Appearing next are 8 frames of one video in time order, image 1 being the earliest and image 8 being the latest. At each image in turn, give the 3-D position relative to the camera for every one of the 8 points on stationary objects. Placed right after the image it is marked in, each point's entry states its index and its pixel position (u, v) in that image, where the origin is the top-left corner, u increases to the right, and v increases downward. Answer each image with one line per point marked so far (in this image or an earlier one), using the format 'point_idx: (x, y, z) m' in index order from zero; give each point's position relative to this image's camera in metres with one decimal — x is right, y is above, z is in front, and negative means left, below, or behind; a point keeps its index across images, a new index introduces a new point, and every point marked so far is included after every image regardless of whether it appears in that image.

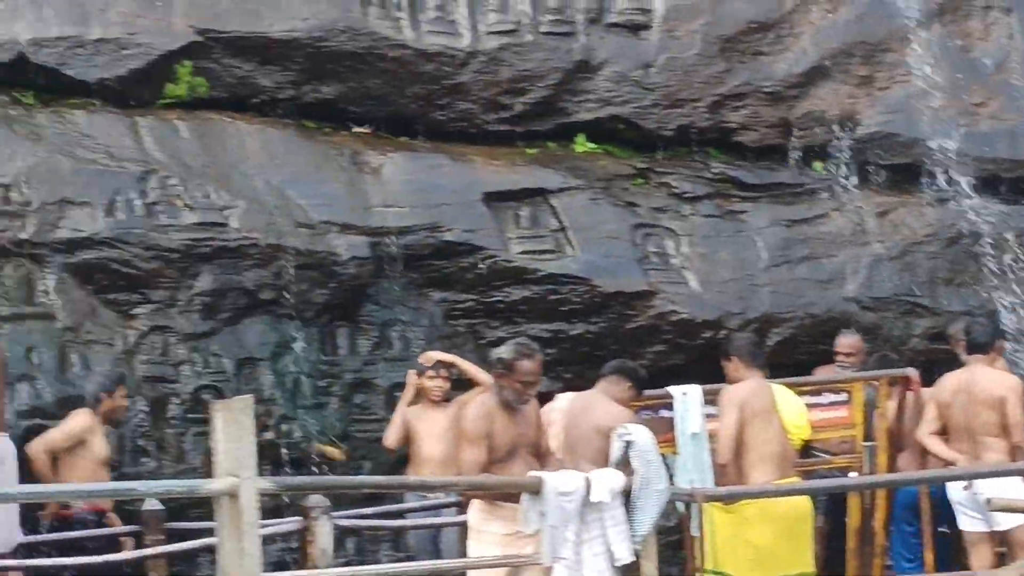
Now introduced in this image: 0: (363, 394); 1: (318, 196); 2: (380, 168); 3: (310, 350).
0: (-1.0, -0.7, +7.5) m
1: (-1.3, +0.6, +7.6) m
2: (-0.9, +0.9, +8.0) m
3: (-1.3, -0.4, +7.4) m
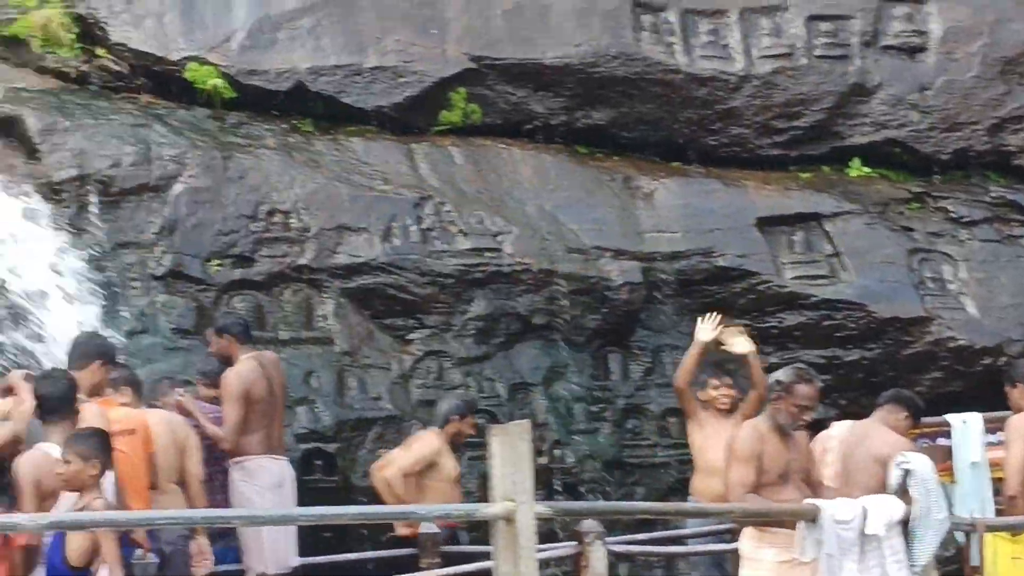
0: (+0.8, -0.9, +7.3) m
1: (+0.5, +0.4, +7.4) m
2: (+1.0, +0.7, +7.7) m
3: (+0.4, -0.6, +7.3) m
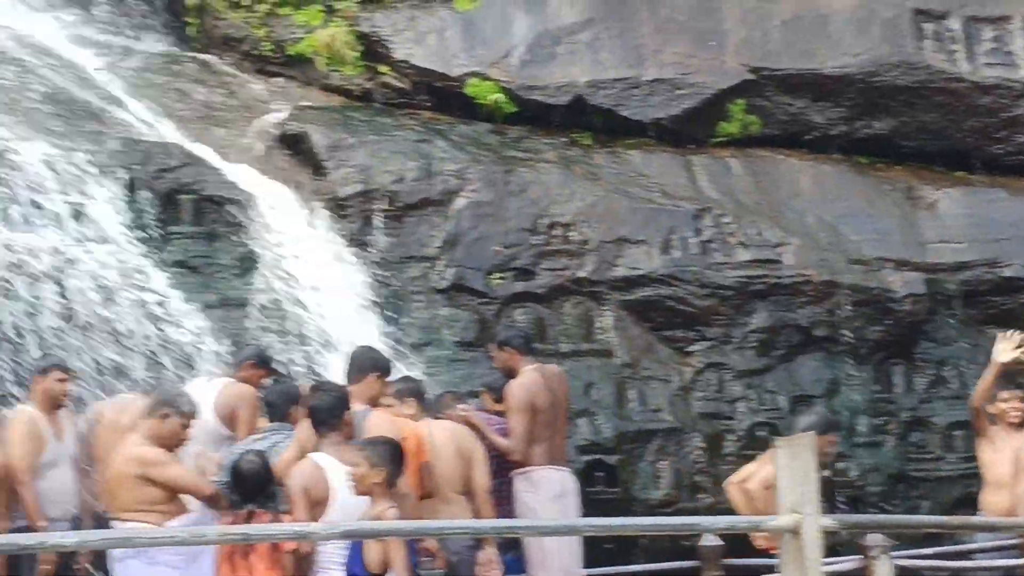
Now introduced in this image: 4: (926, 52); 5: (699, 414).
0: (+2.5, -1.0, +7.1) m
1: (+2.3, +0.4, +7.3) m
2: (+2.8, +0.6, +7.5) m
3: (+2.2, -0.7, +7.2) m
4: (+2.8, +1.7, +7.7) m
5: (+1.5, -1.0, +8.3) m
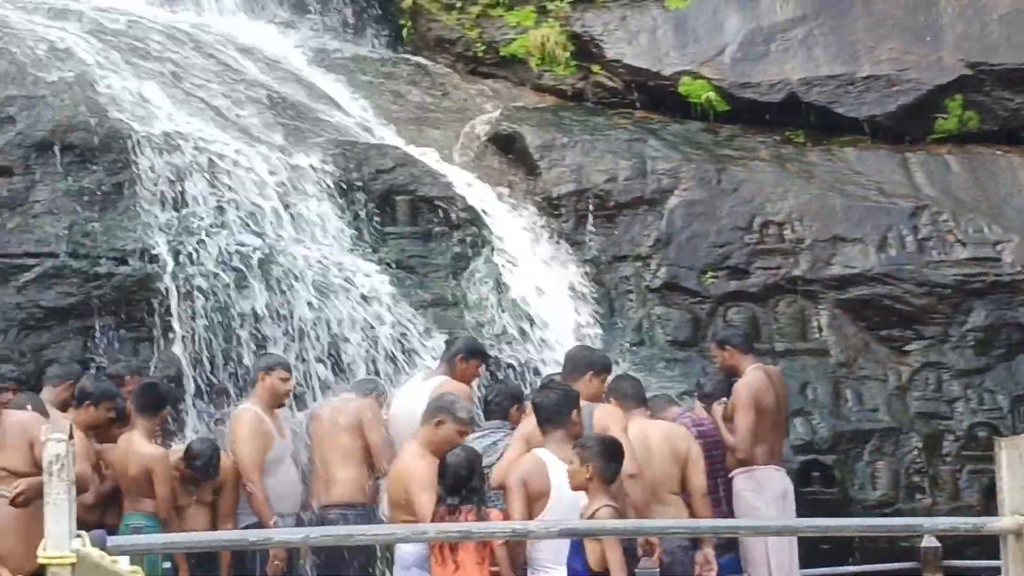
0: (+3.9, -1.0, +6.9) m
1: (+3.7, +0.4, +7.1) m
2: (+4.2, +0.6, +7.3) m
3: (+3.6, -0.7, +7.0) m
4: (+4.2, +1.7, +7.4) m
5: (+2.9, -0.9, +8.2) m
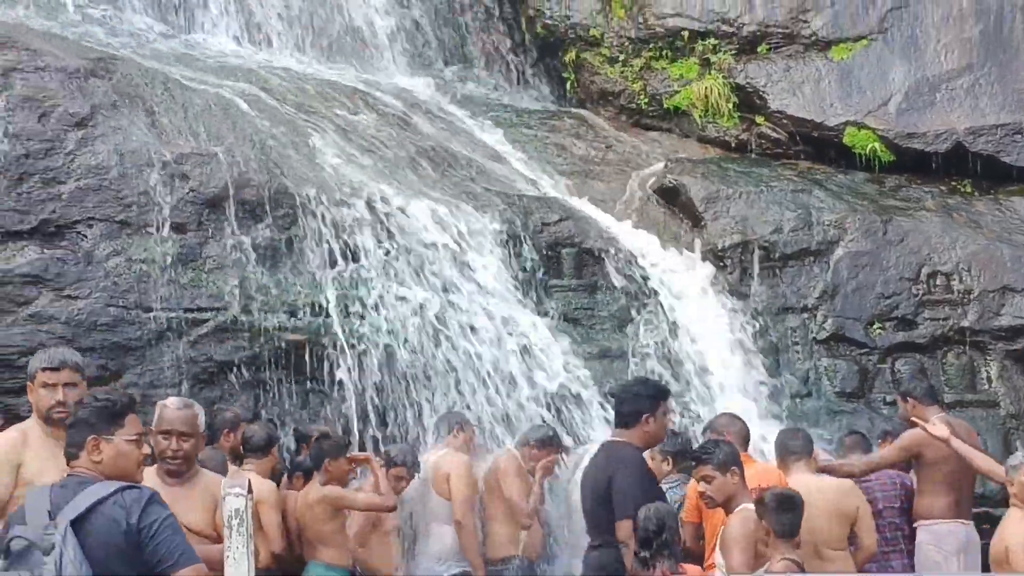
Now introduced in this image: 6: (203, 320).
0: (+4.9, -1.3, +6.7) m
1: (+4.7, +0.1, +6.9) m
2: (+5.3, +0.3, +7.1) m
3: (+4.6, -1.0, +6.8) m
4: (+5.3, +1.4, +7.3) m
5: (+4.0, -1.3, +8.1) m
6: (-2.1, -0.2, +7.7) m
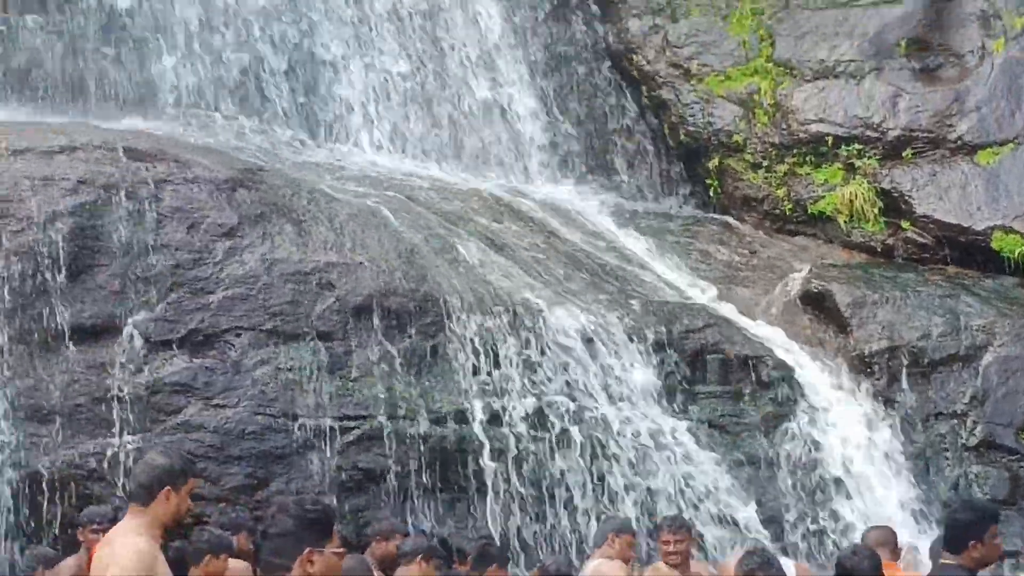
0: (+5.8, -1.9, +6.3) m
1: (+5.6, -0.6, +6.6) m
2: (+6.2, -0.4, +6.8) m
3: (+5.5, -1.6, +6.4) m
4: (+6.2, +0.7, +7.1) m
5: (+5.0, -2.0, +7.7) m
6: (-1.2, -1.0, +7.9) m
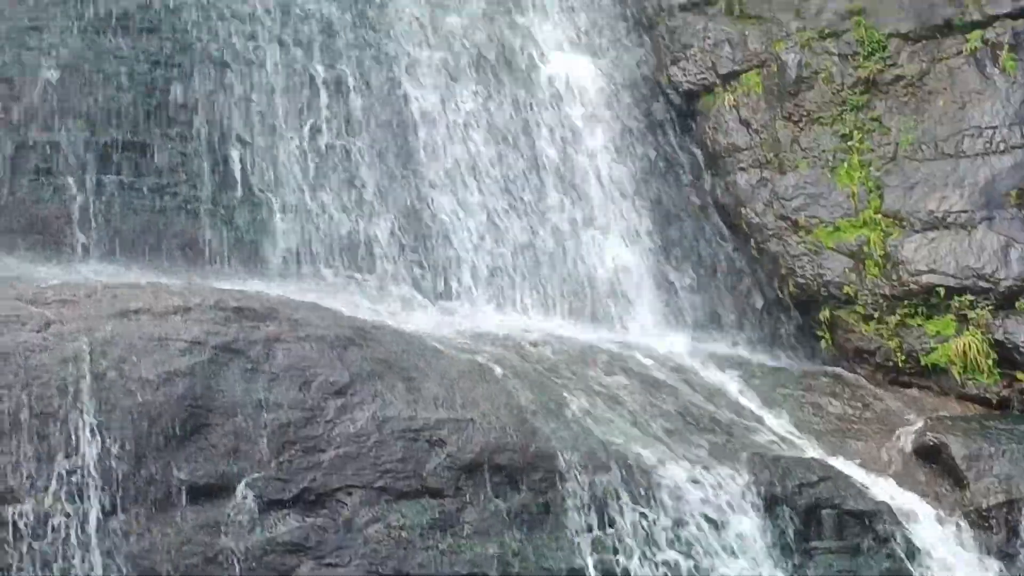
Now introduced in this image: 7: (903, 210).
0: (+6.4, -2.6, +5.6) m
1: (+6.3, -1.4, +6.1) m
2: (+6.8, -1.2, +6.3) m
3: (+6.1, -2.4, +5.8) m
4: (+6.9, -0.2, +6.7) m
5: (+5.8, -3.0, +7.0) m
6: (-0.4, -2.1, +7.9) m
7: (+4.3, +0.9, +12.4) m
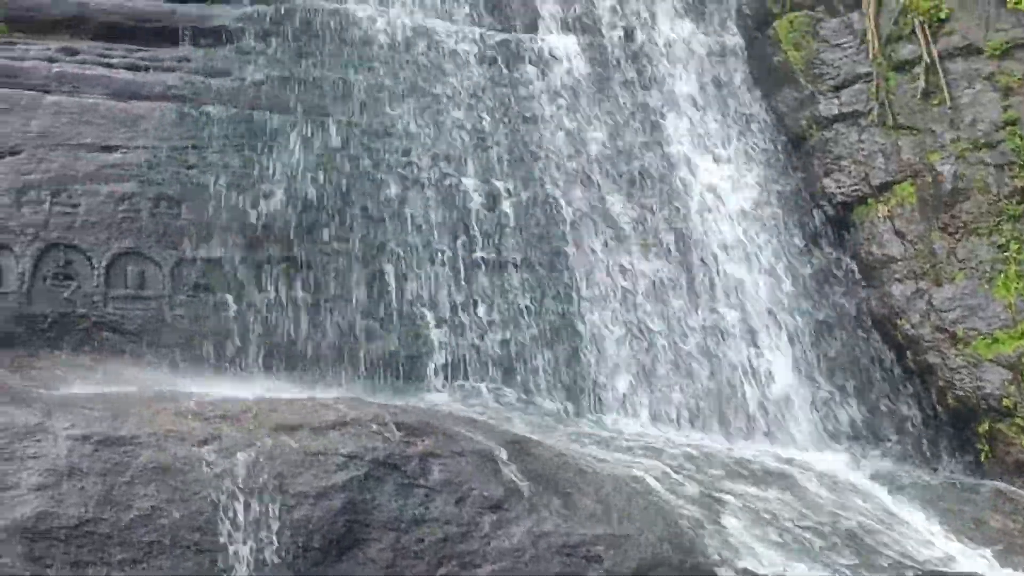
0: (+7.6, -3.4, +5.0) m
1: (+7.5, -2.2, +5.6) m
2: (+8.1, -2.0, +5.7) m
3: (+7.3, -3.1, +5.2) m
4: (+8.1, -1.0, +6.2) m
5: (+7.1, -3.8, +6.4) m
6: (+1.0, -3.0, +7.9) m
7: (+6.1, -0.4, +12.2) m
